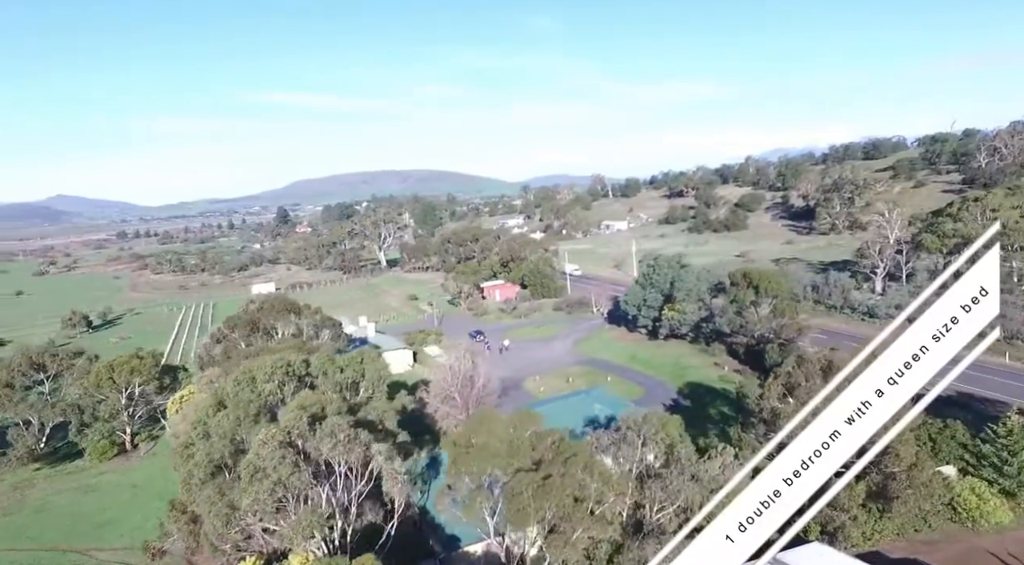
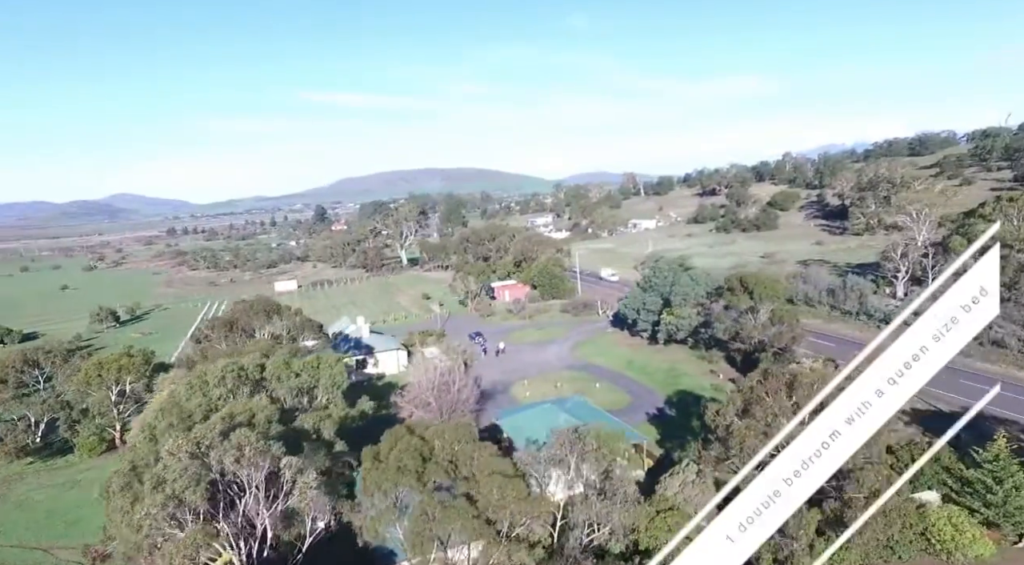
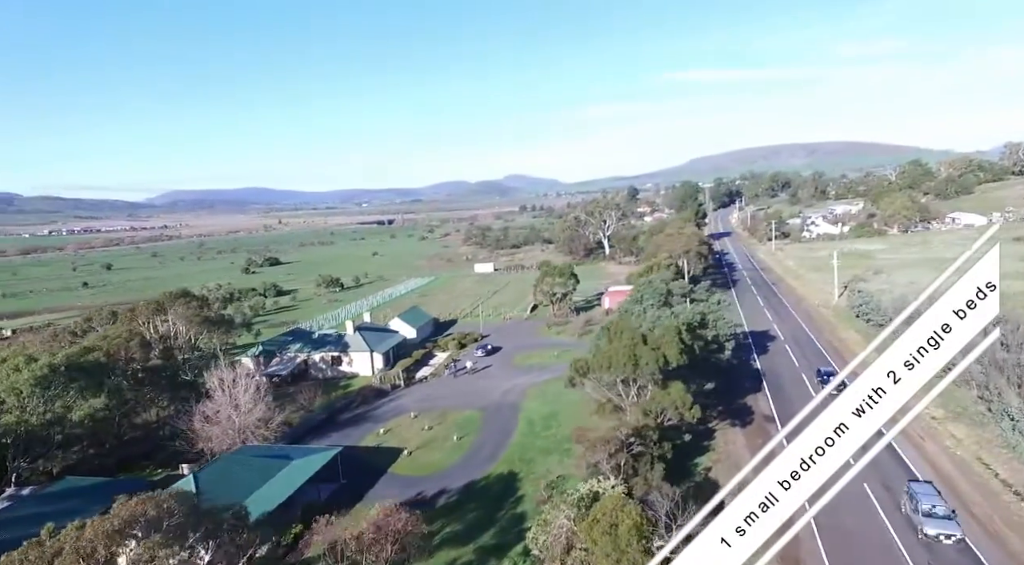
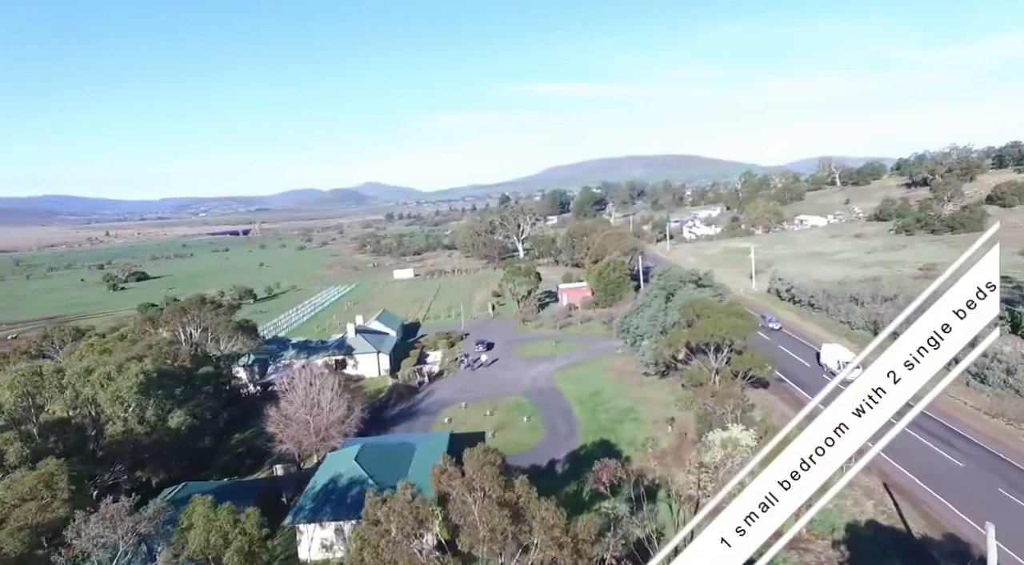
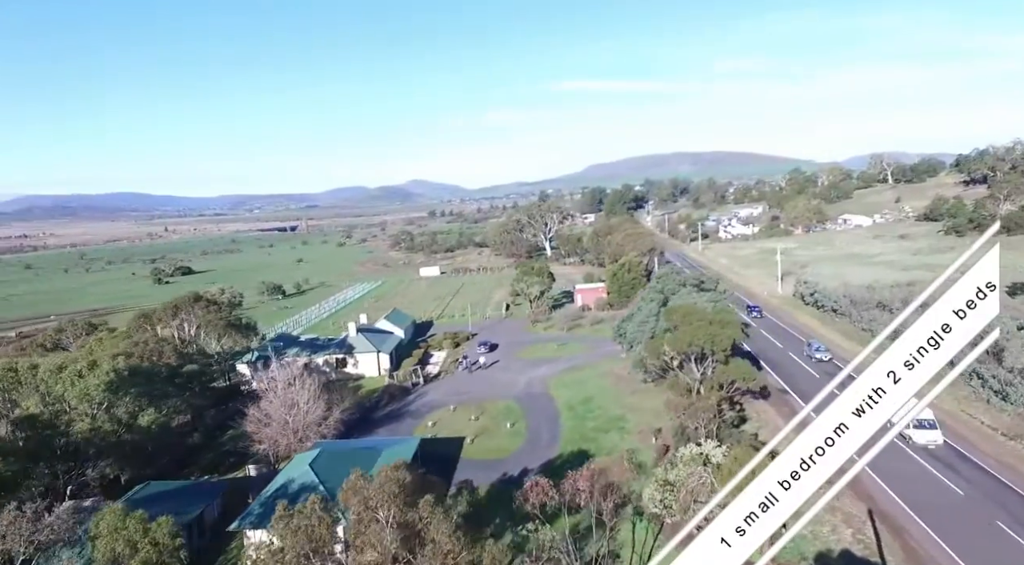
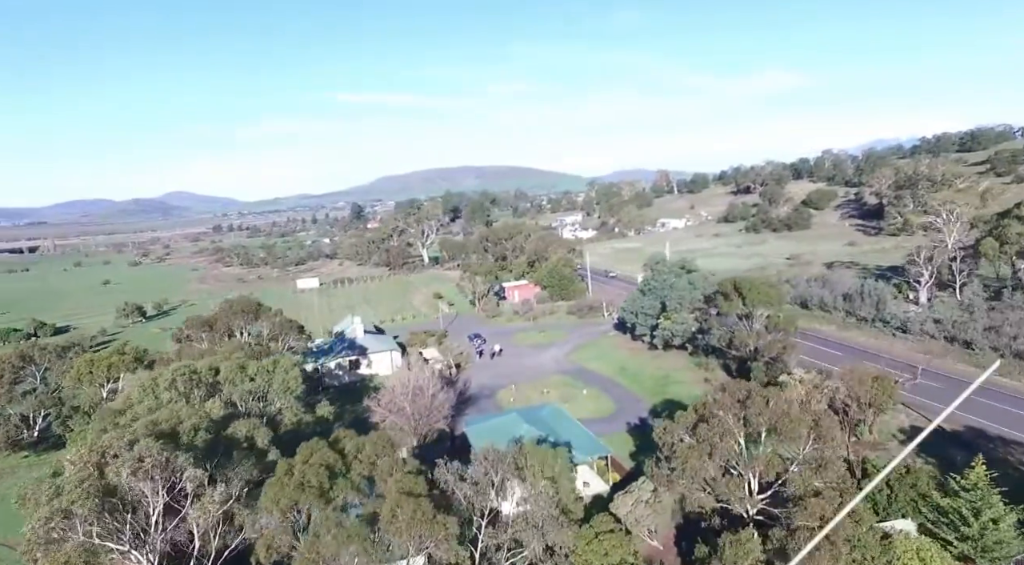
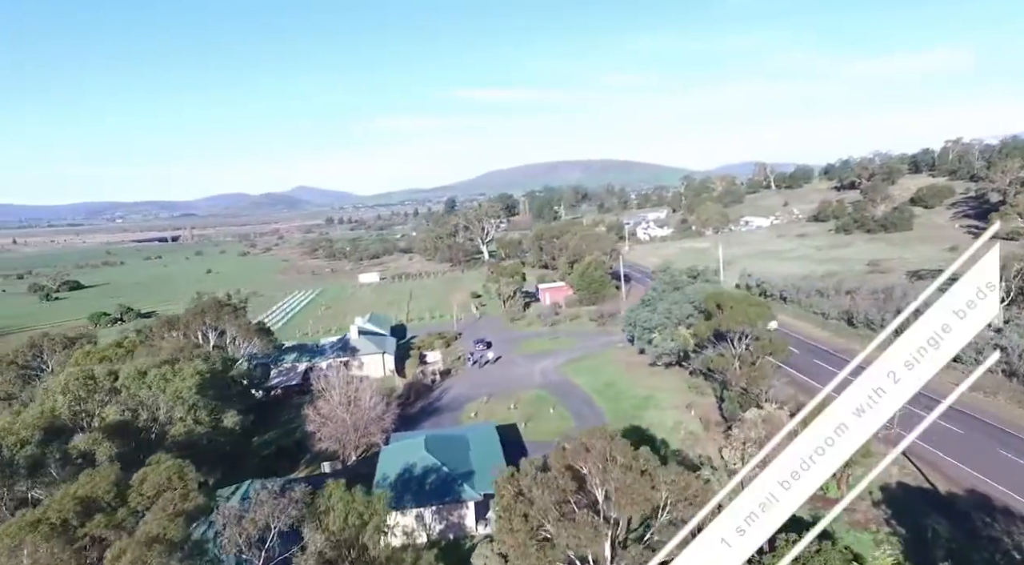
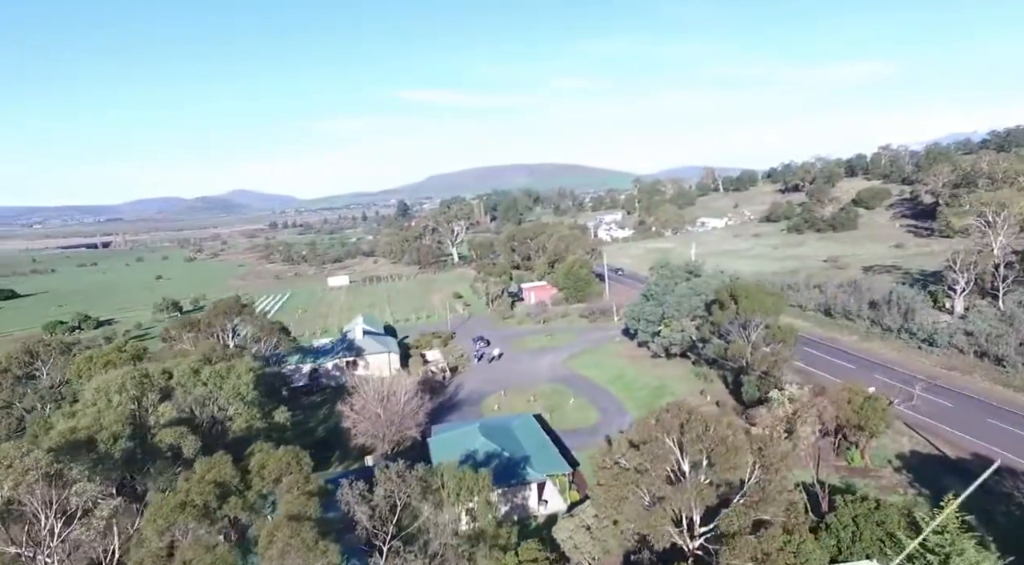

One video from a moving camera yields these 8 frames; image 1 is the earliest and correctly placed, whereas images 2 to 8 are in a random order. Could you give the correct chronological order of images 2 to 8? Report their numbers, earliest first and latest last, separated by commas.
2, 6, 8, 7, 4, 5, 3
